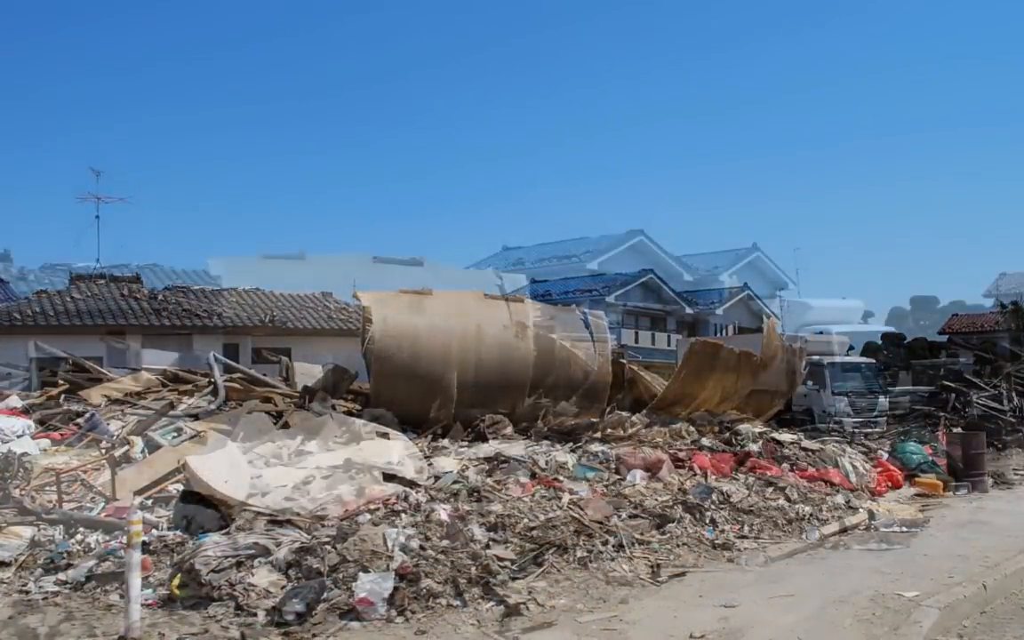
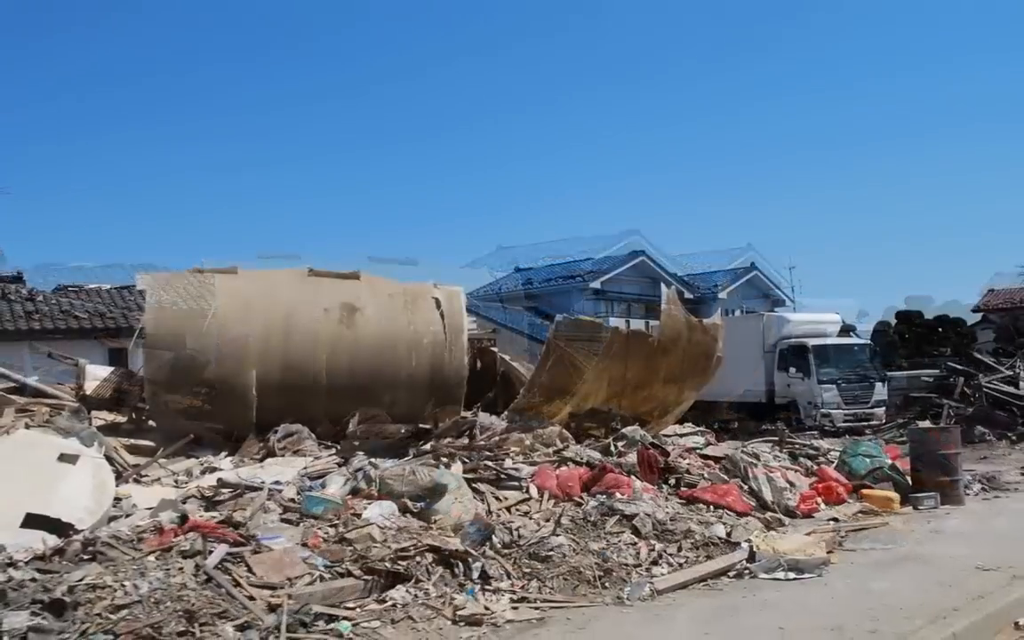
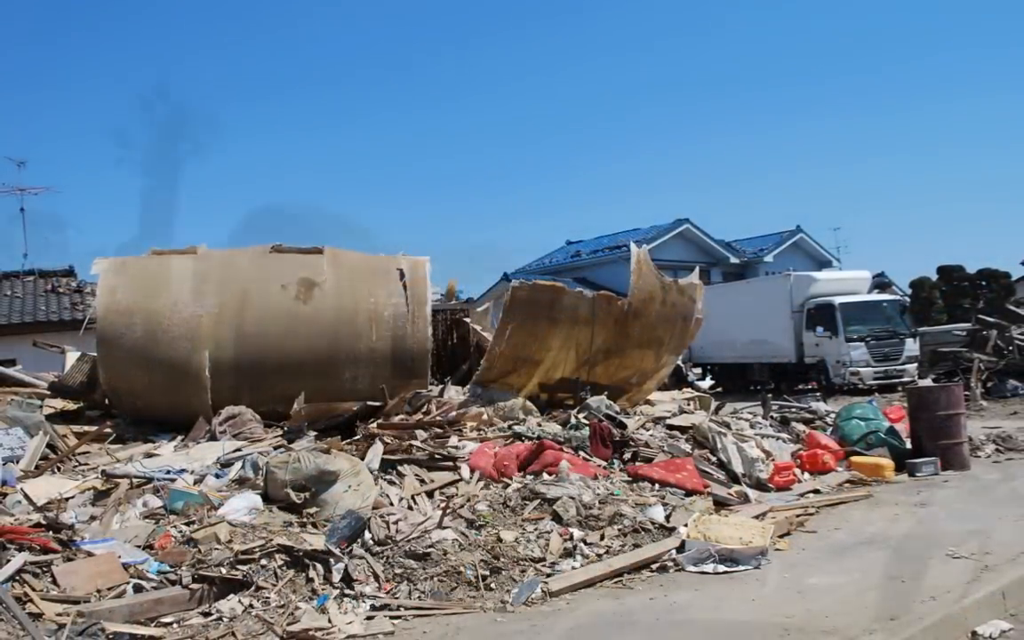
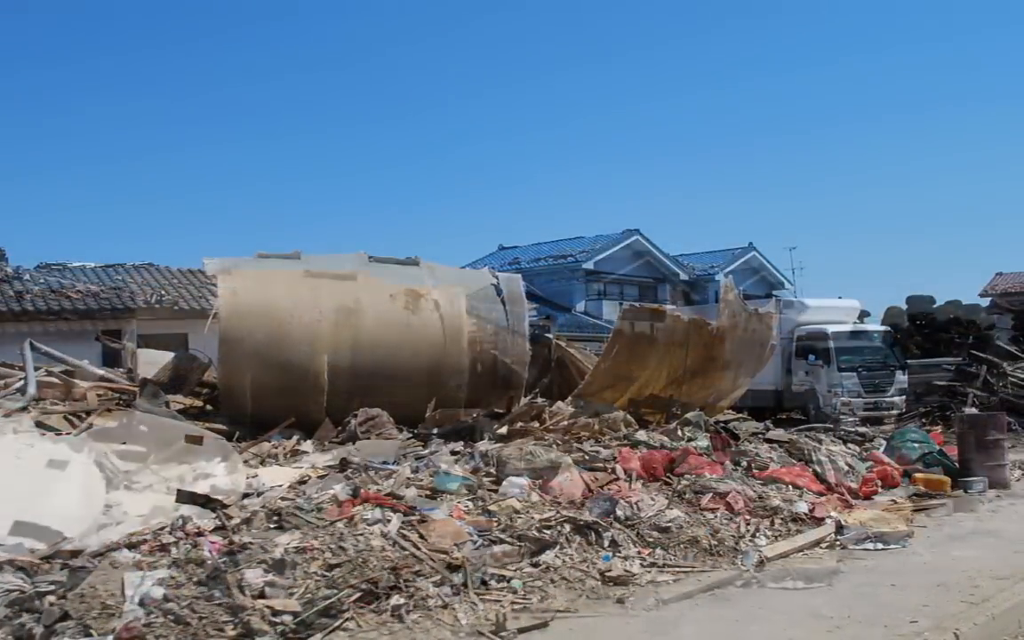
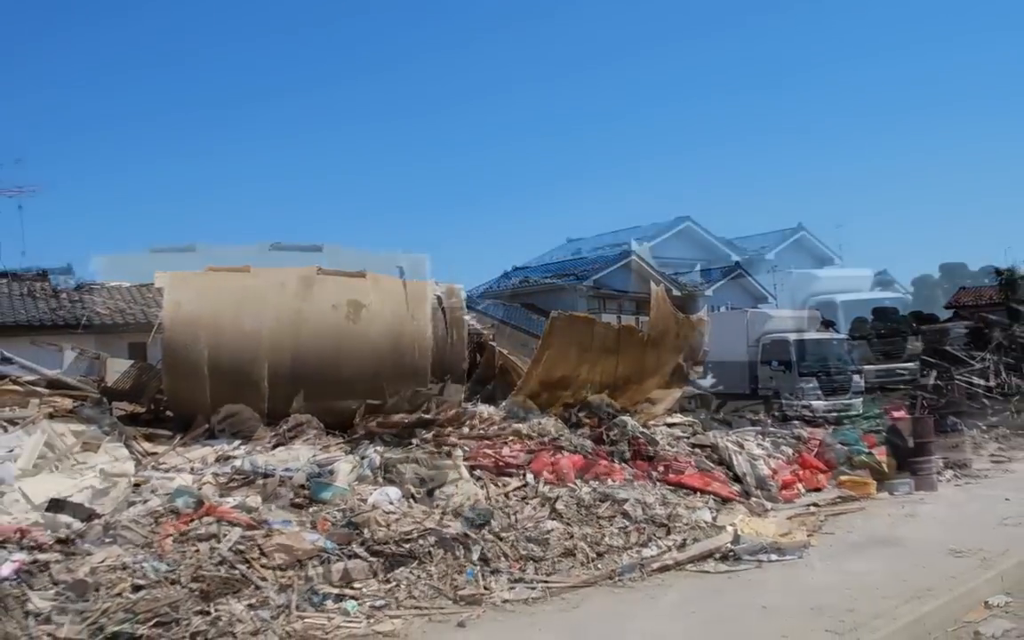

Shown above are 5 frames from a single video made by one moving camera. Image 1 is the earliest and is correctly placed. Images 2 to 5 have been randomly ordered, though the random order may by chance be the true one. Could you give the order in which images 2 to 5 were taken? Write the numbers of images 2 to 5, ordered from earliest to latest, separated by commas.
4, 2, 5, 3
